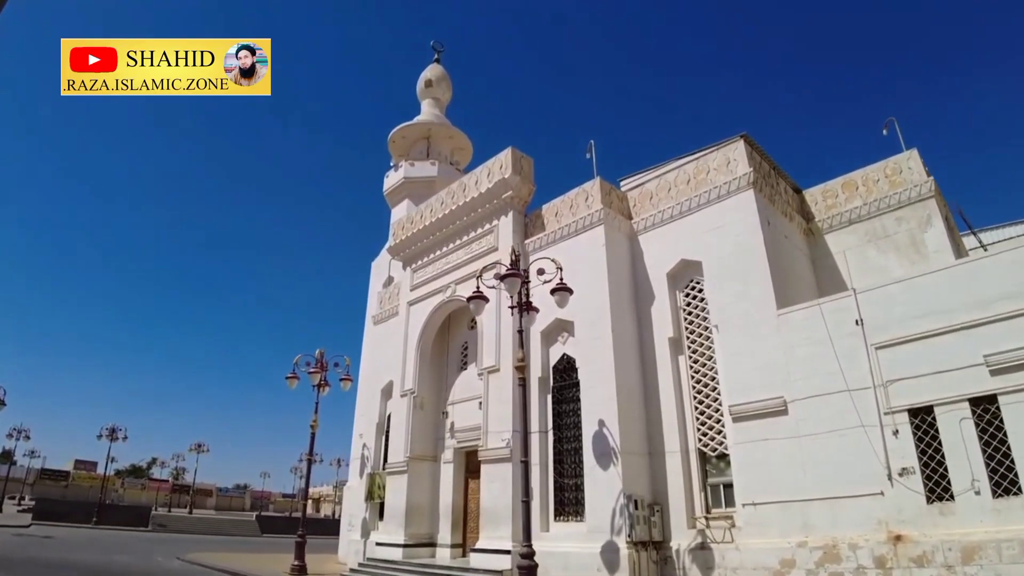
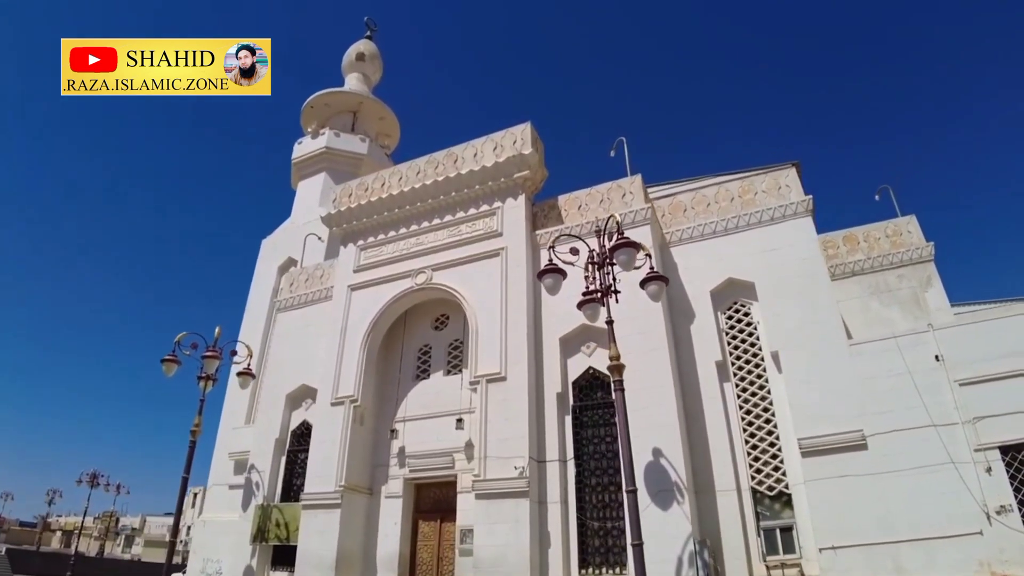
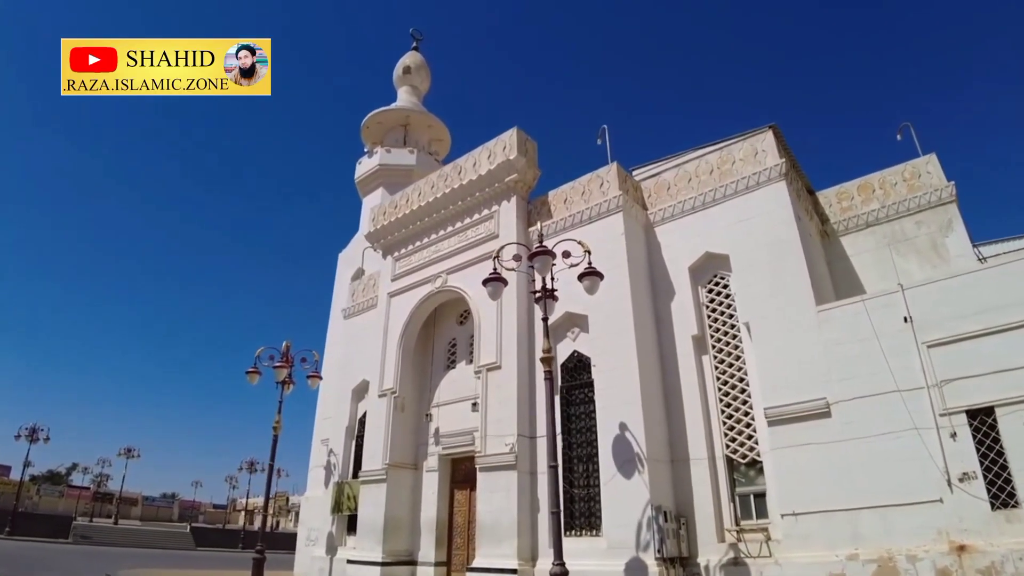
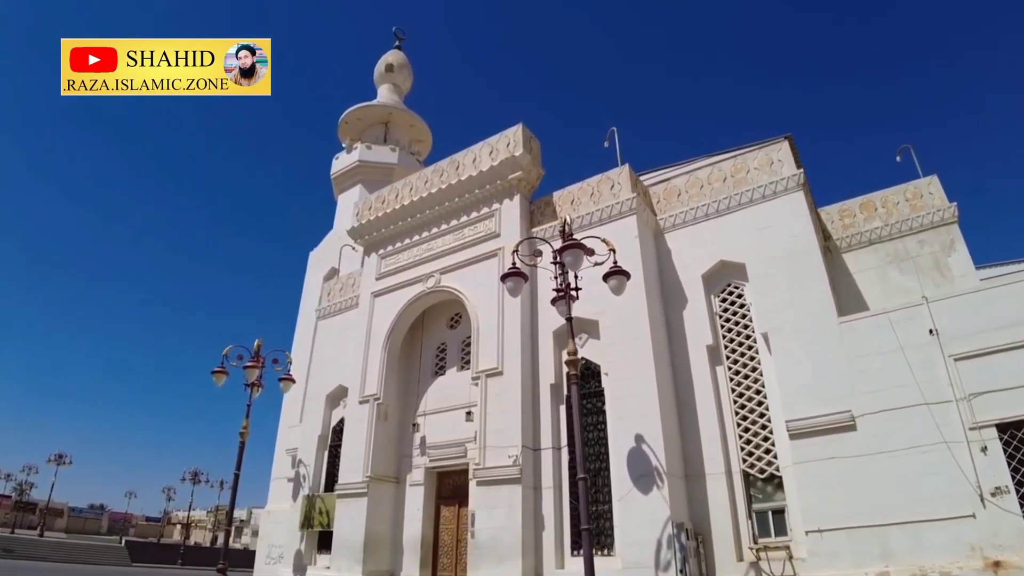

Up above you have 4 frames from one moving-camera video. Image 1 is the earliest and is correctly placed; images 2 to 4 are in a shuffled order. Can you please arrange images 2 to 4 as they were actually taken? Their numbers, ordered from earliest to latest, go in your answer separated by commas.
3, 4, 2
